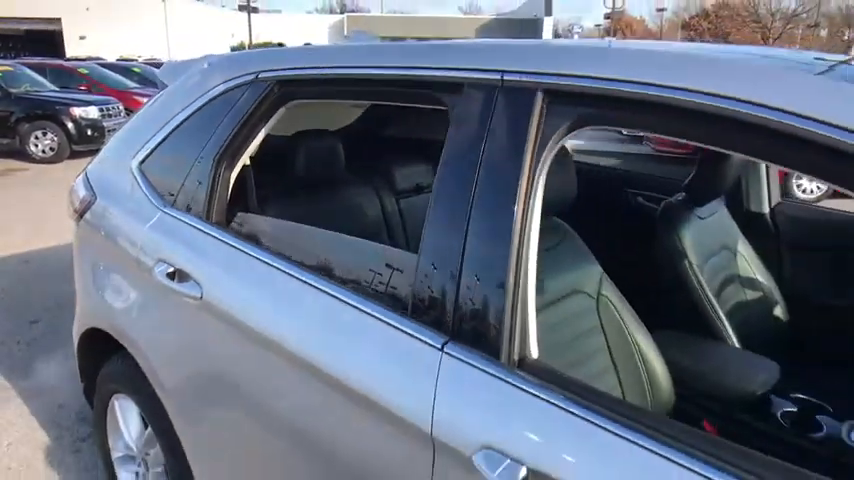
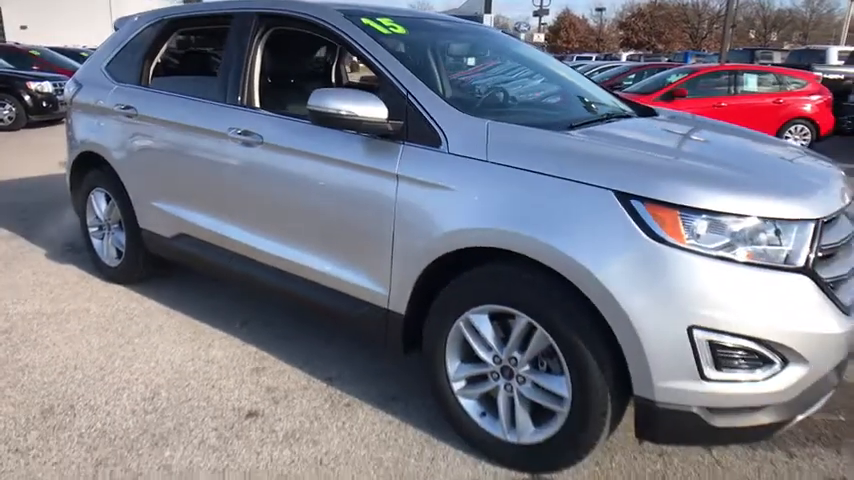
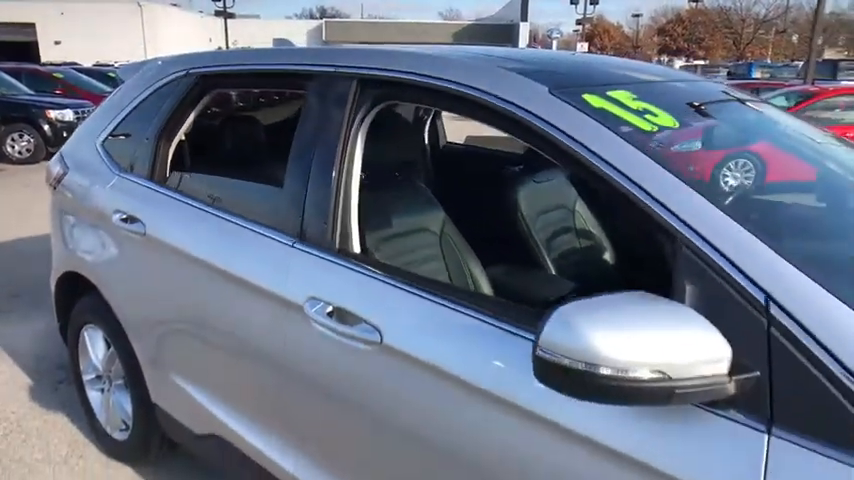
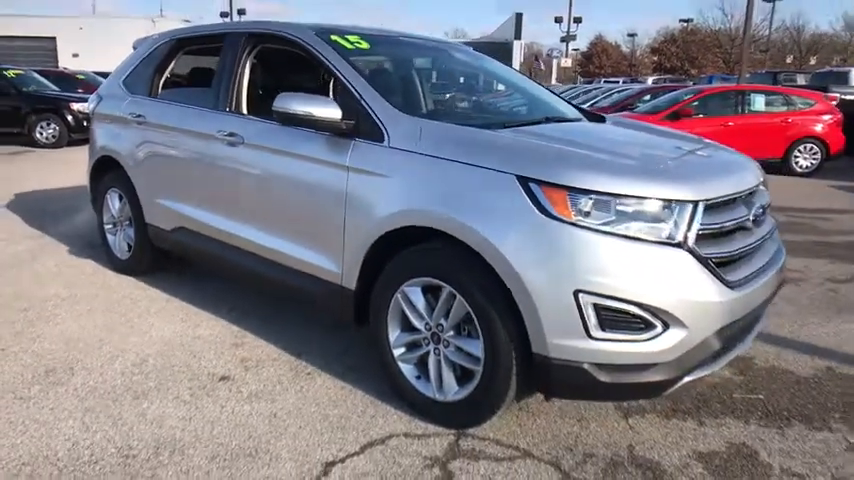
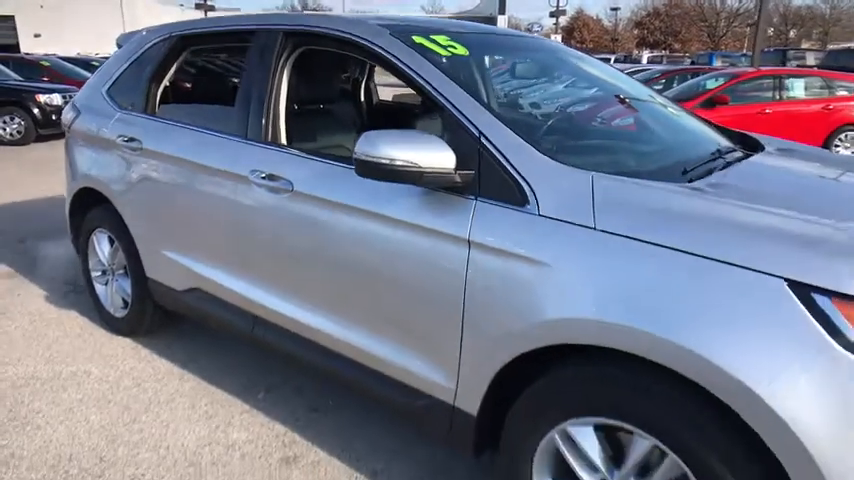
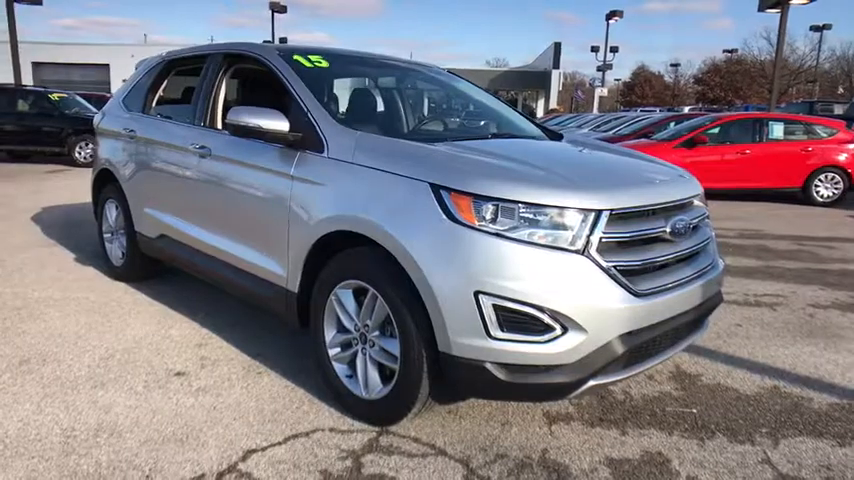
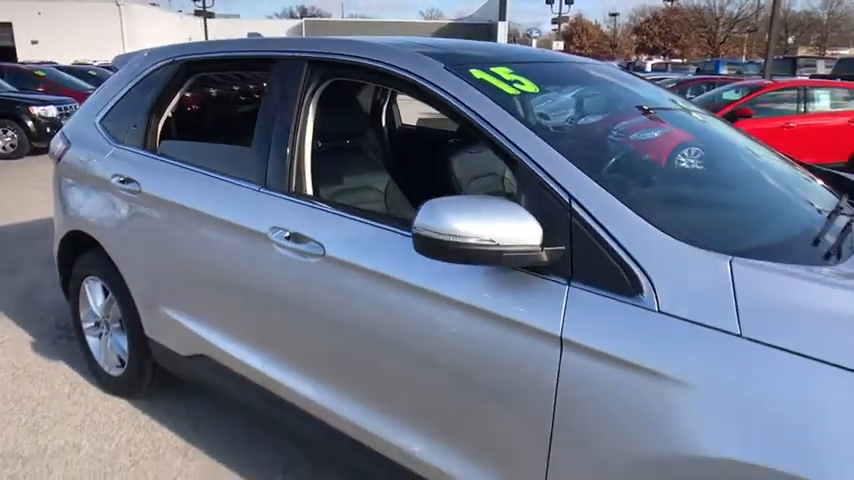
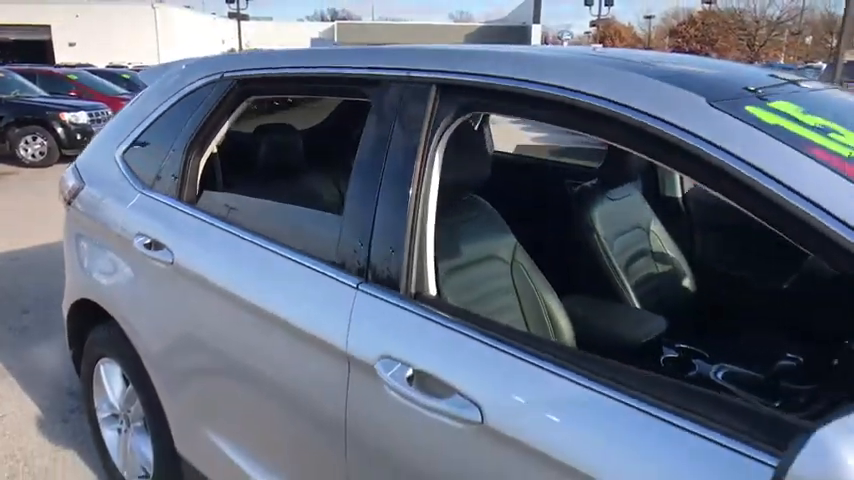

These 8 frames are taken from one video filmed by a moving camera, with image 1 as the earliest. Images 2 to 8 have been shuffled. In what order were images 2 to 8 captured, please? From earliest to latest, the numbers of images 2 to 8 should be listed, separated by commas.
8, 3, 7, 5, 2, 4, 6
